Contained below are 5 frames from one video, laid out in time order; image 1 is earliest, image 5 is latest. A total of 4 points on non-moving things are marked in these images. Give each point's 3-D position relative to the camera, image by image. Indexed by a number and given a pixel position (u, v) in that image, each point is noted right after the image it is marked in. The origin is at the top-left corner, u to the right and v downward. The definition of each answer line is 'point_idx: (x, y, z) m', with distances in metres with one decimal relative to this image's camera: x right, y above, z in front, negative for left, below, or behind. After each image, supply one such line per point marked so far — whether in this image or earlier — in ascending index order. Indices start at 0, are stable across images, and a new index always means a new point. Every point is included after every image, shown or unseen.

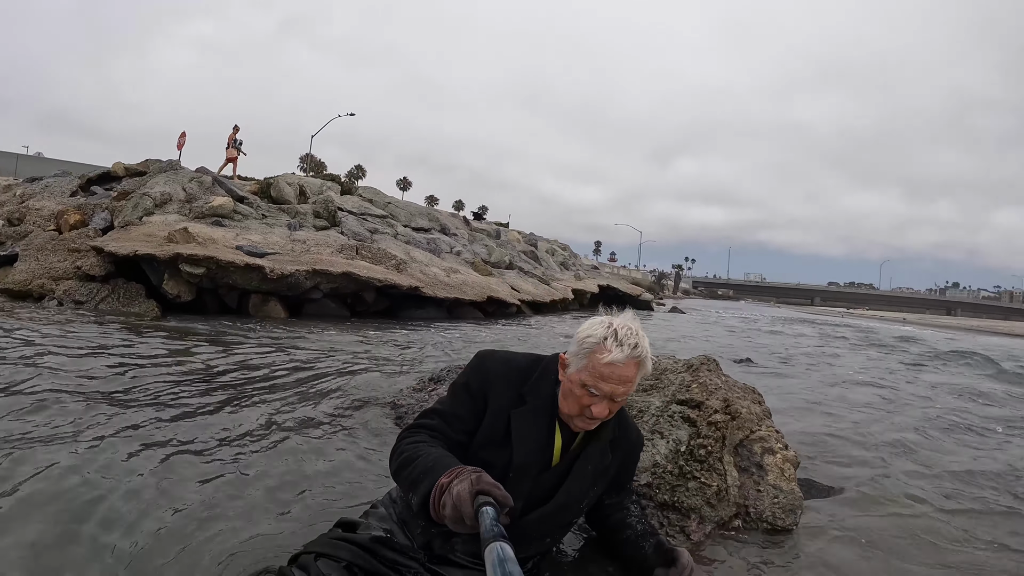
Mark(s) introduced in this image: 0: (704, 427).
0: (+1.2, -0.8, +3.6) m
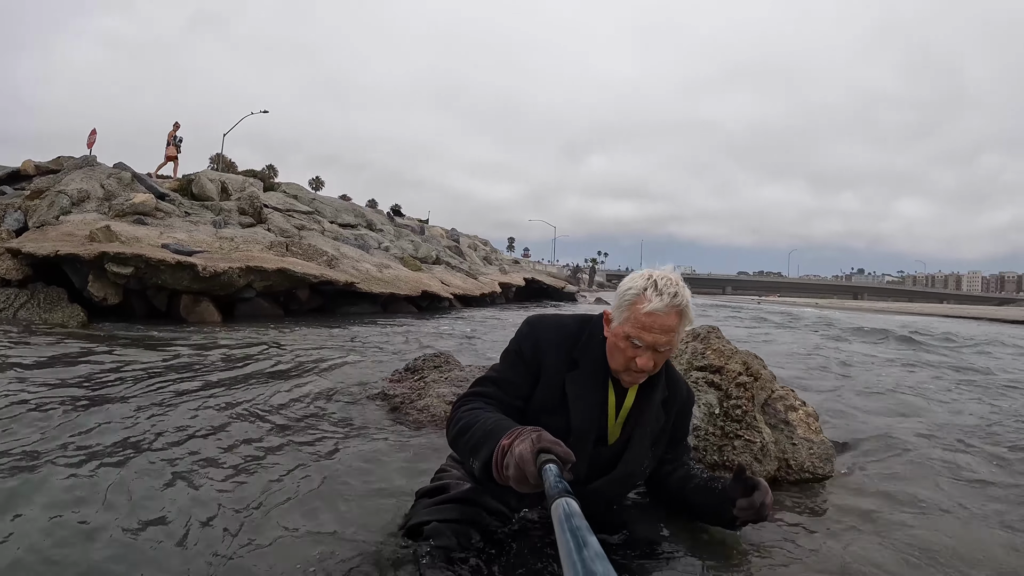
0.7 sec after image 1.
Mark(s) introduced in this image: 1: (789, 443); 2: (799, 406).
0: (+1.5, -0.6, +3.8) m
1: (+1.6, -0.9, +3.5) m
2: (+1.9, -0.8, +3.8) m
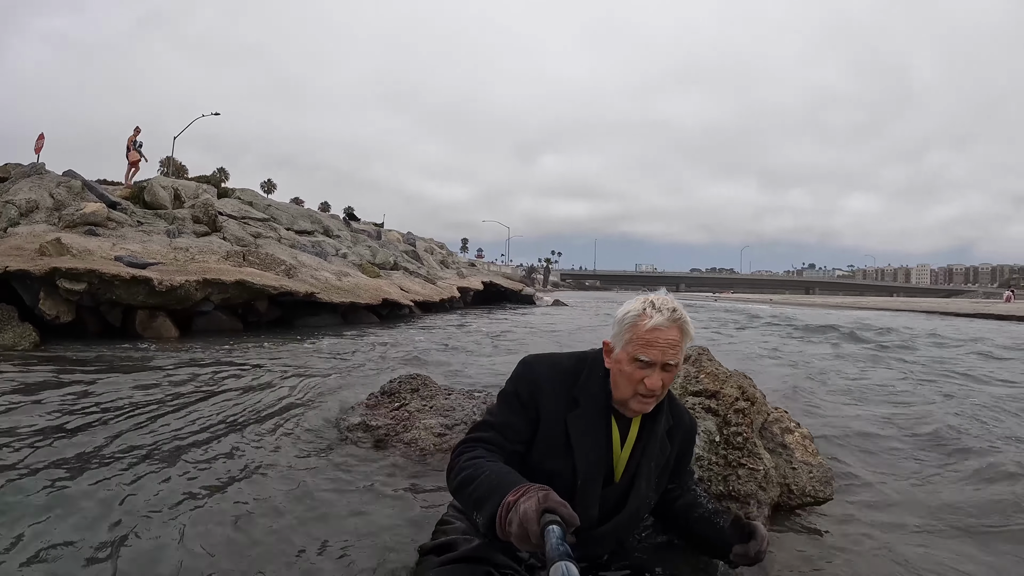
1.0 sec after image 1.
0: (+1.5, -0.8, +3.8) m
1: (+1.7, -1.1, +3.6) m
2: (+1.9, -0.9, +3.9) m
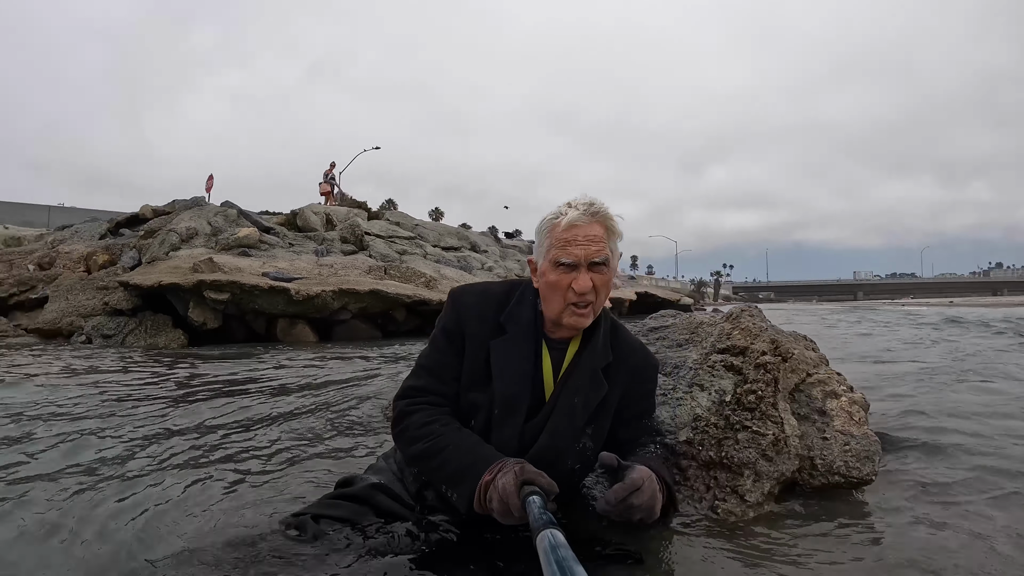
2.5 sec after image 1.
0: (+1.3, -0.4, +3.0) m
1: (+1.4, -0.7, +2.7) m
2: (+1.7, -0.5, +3.0) m
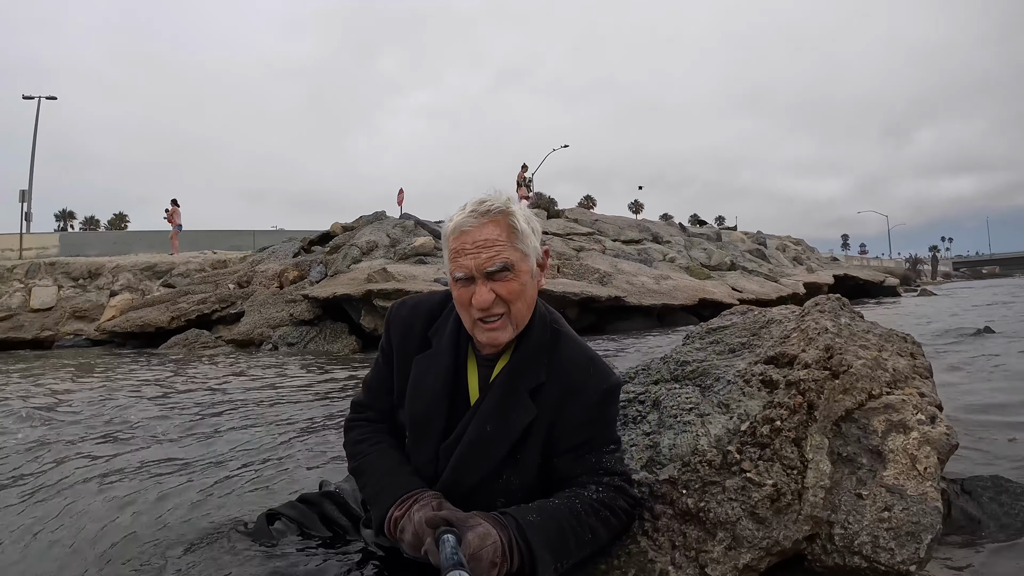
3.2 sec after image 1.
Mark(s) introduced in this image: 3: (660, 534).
0: (+1.1, -0.4, +2.3) m
1: (+1.1, -0.6, +1.9) m
2: (+1.5, -0.5, +2.1) m
3: (+0.5, -0.8, +1.9) m
